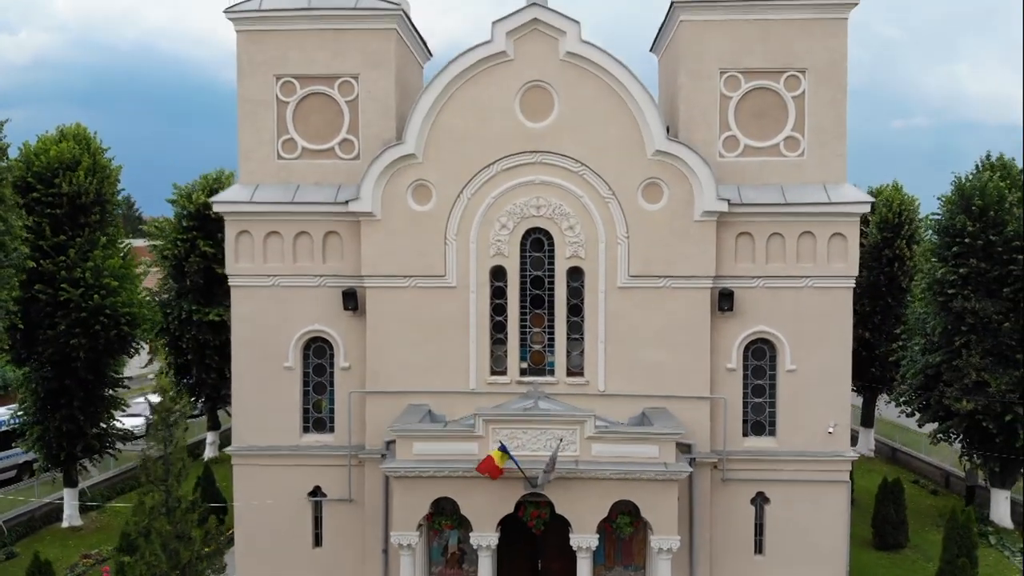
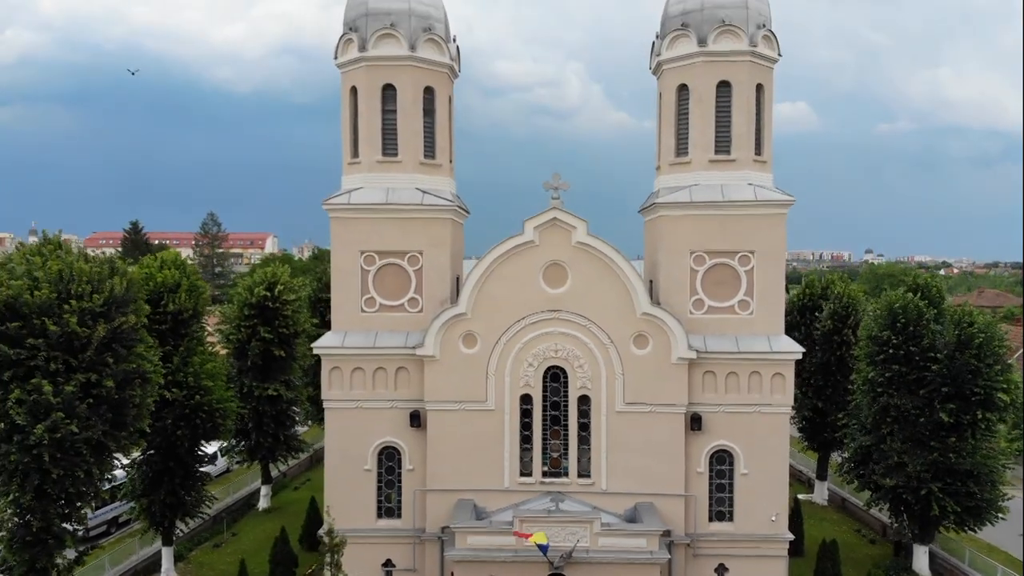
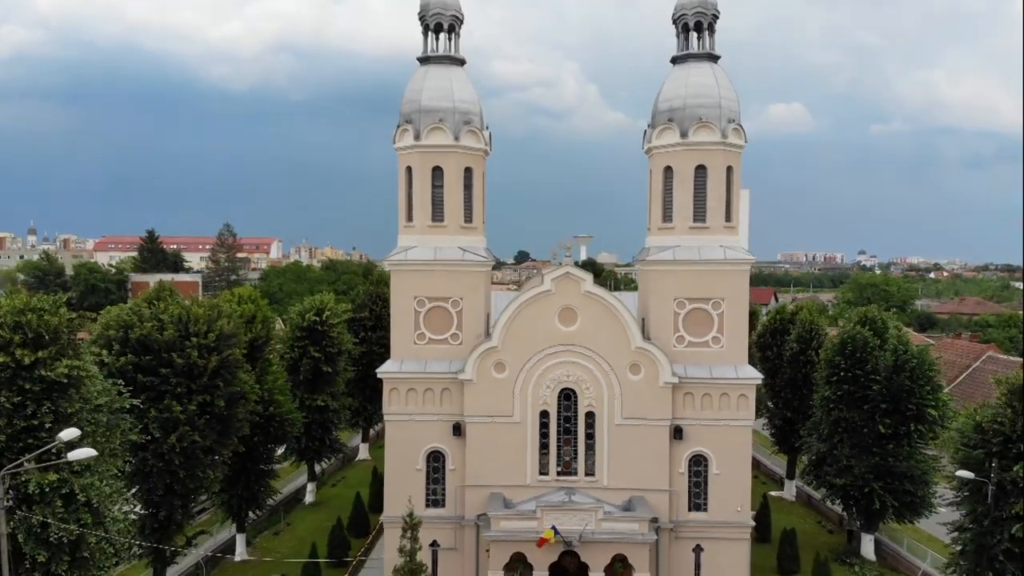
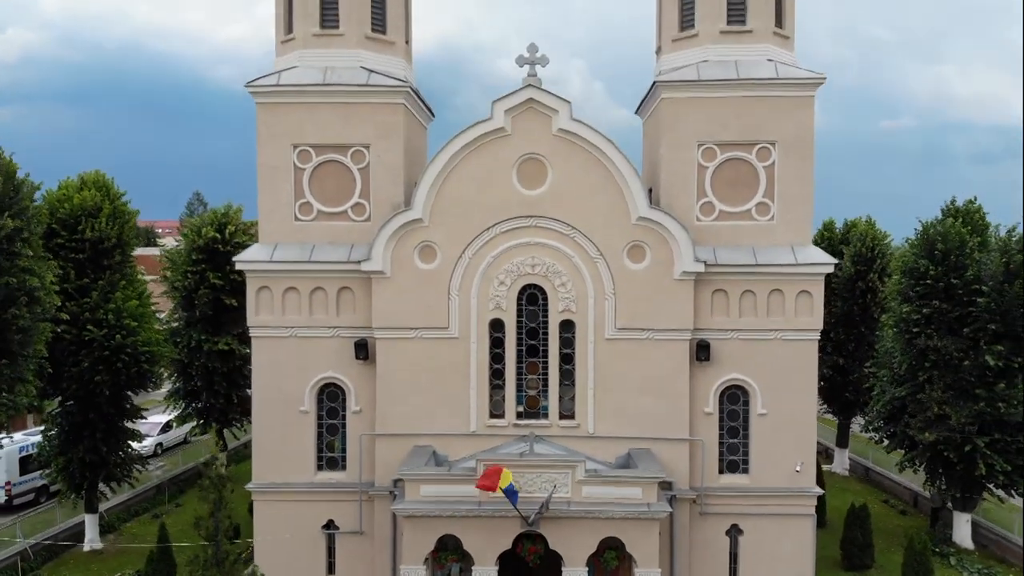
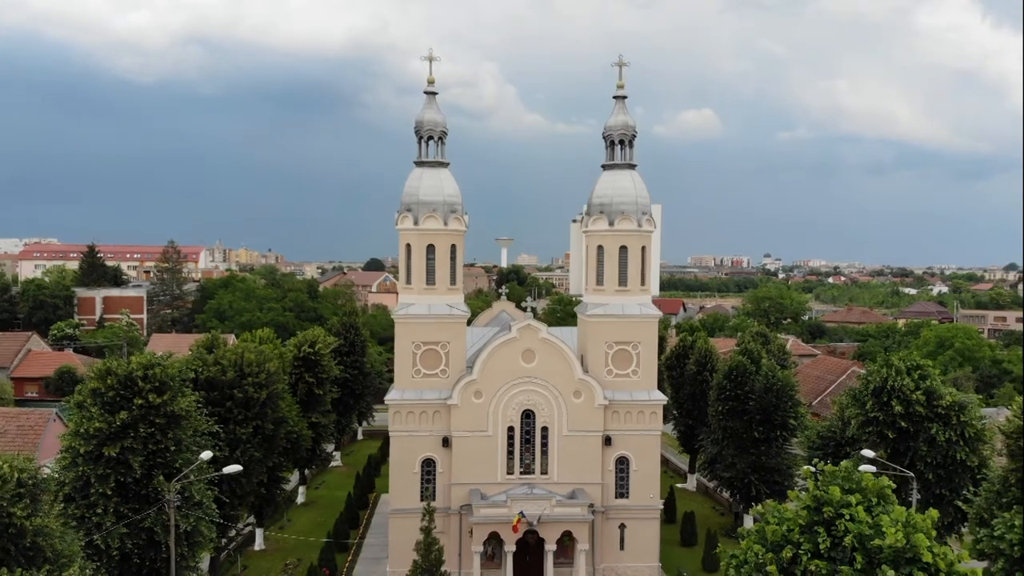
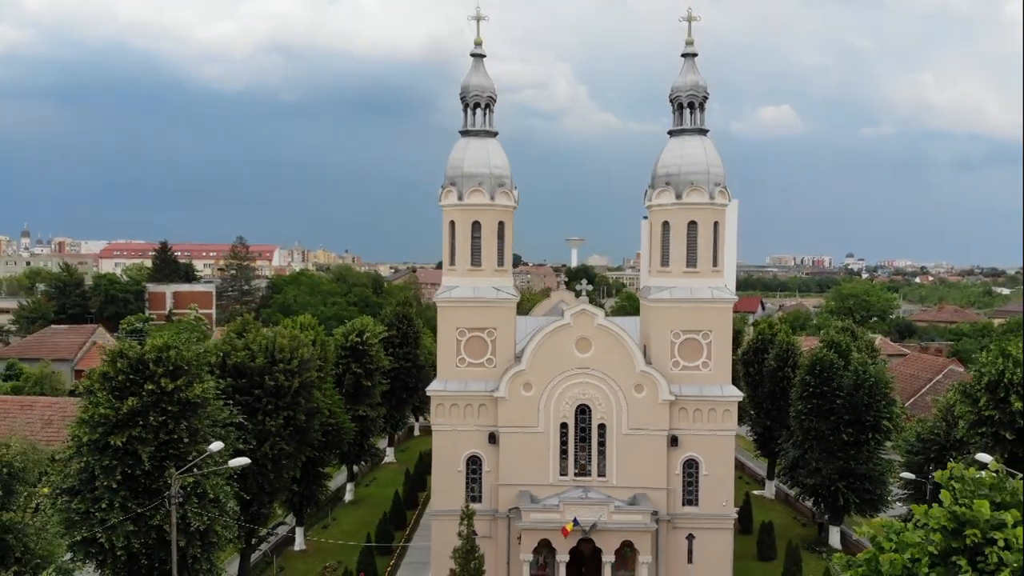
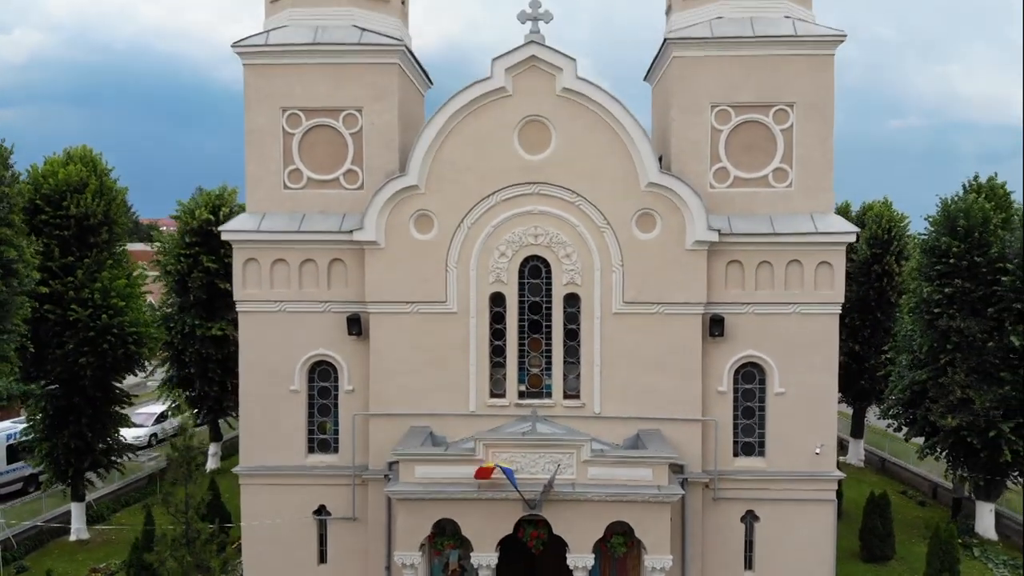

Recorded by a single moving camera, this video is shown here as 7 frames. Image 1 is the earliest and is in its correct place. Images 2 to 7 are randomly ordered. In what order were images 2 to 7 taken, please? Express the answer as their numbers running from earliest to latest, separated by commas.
7, 4, 2, 3, 6, 5
